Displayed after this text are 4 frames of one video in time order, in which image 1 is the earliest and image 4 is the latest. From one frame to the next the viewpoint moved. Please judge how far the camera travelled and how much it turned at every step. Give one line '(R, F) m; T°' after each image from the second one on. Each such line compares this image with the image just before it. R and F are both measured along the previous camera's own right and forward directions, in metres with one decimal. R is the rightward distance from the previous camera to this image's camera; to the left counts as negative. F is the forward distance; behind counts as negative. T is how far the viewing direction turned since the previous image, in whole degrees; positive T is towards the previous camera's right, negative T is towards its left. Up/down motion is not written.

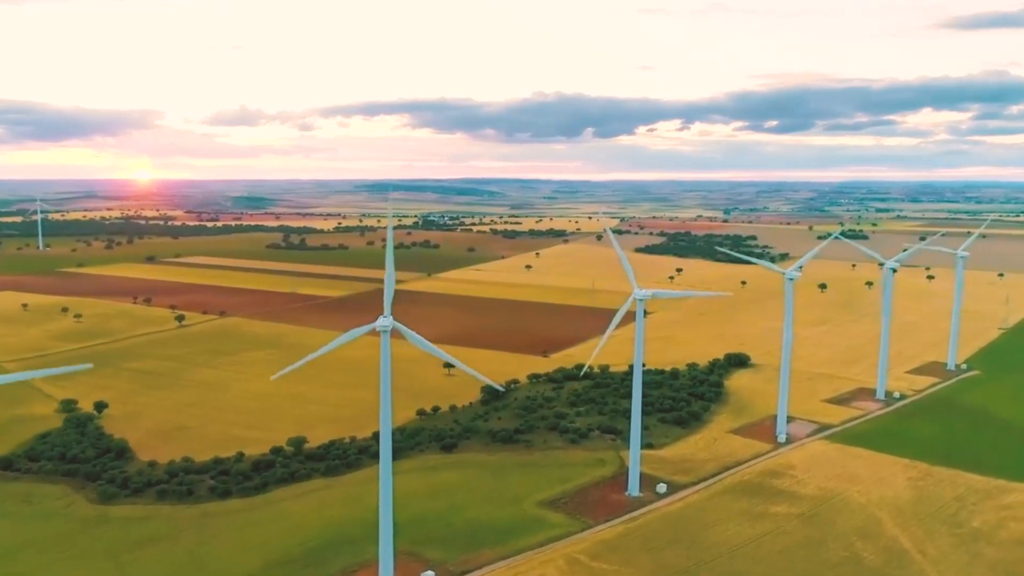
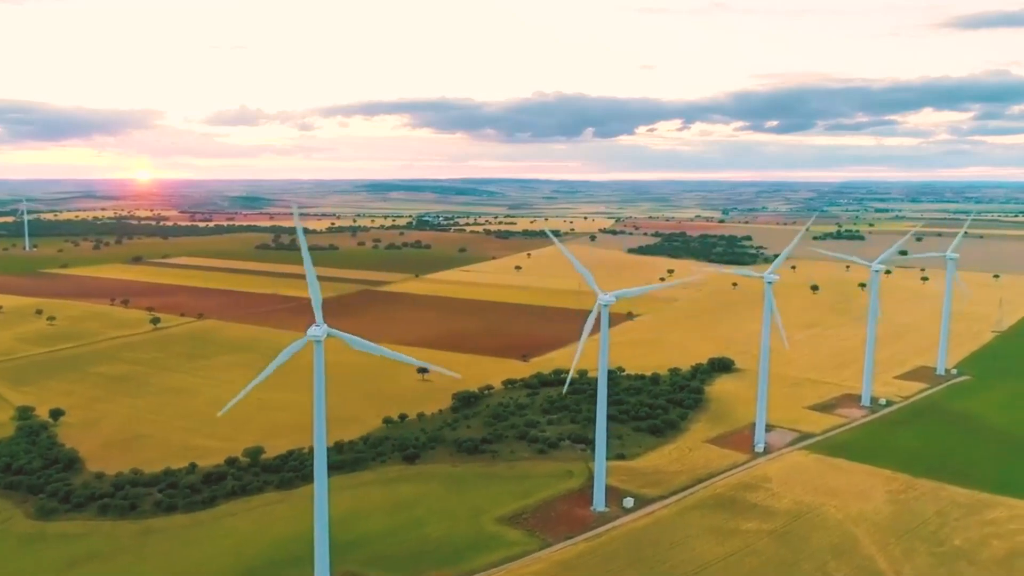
(+2.0, +1.9) m; 0°
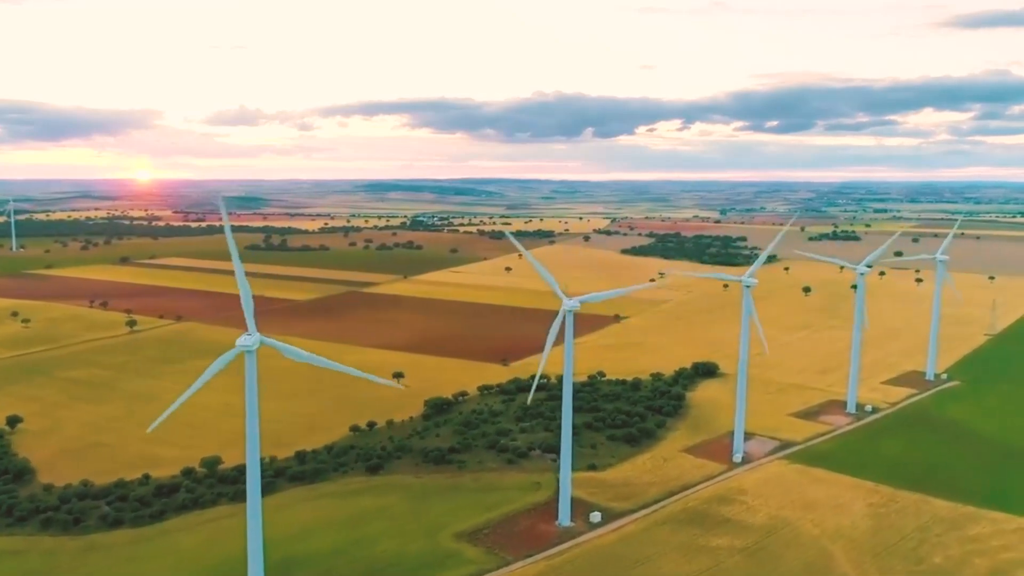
(+1.8, +1.6) m; 0°
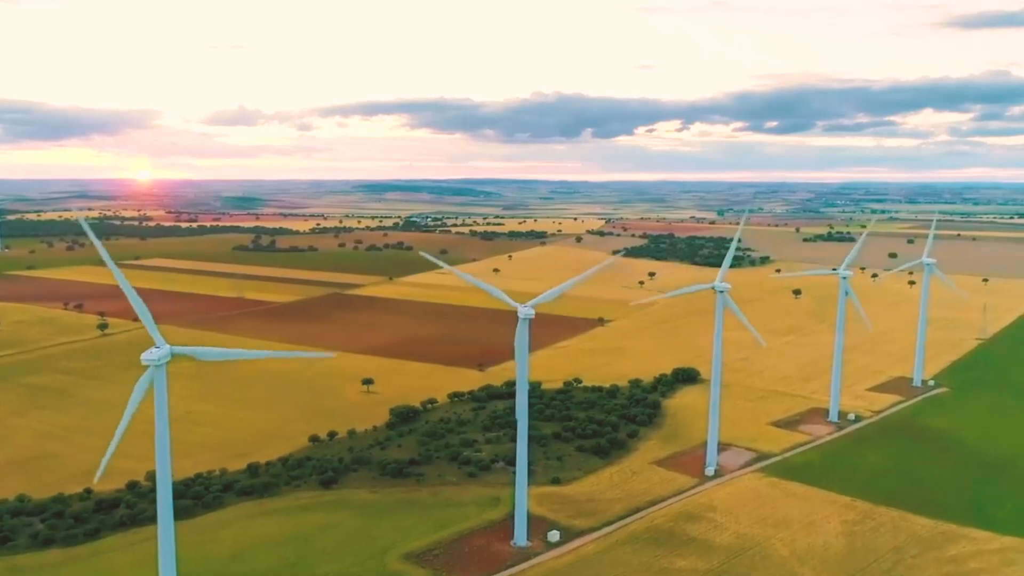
(+2.0, +1.9) m; 0°
